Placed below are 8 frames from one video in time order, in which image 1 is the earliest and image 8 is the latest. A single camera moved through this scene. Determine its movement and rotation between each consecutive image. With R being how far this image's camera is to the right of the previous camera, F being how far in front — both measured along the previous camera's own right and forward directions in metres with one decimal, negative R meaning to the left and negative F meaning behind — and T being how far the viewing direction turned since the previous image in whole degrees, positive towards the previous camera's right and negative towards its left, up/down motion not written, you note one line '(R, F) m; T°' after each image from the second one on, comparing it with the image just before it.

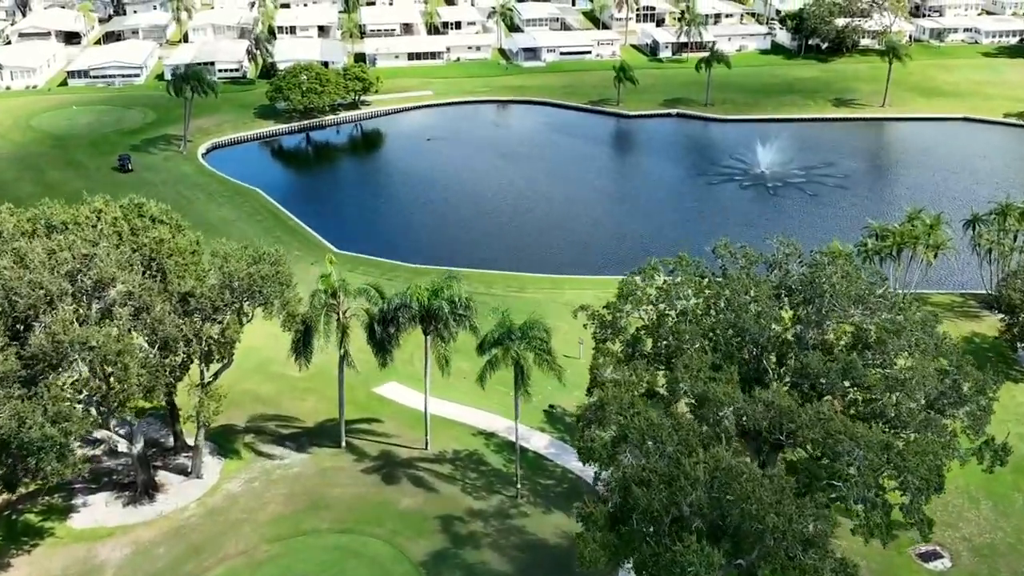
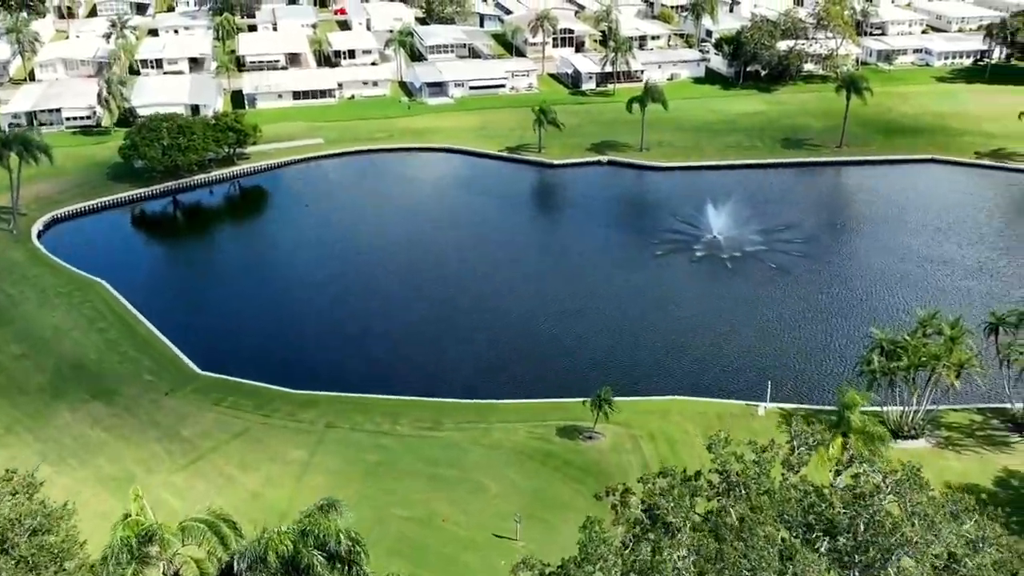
(+0.5, +15.9) m; +4°
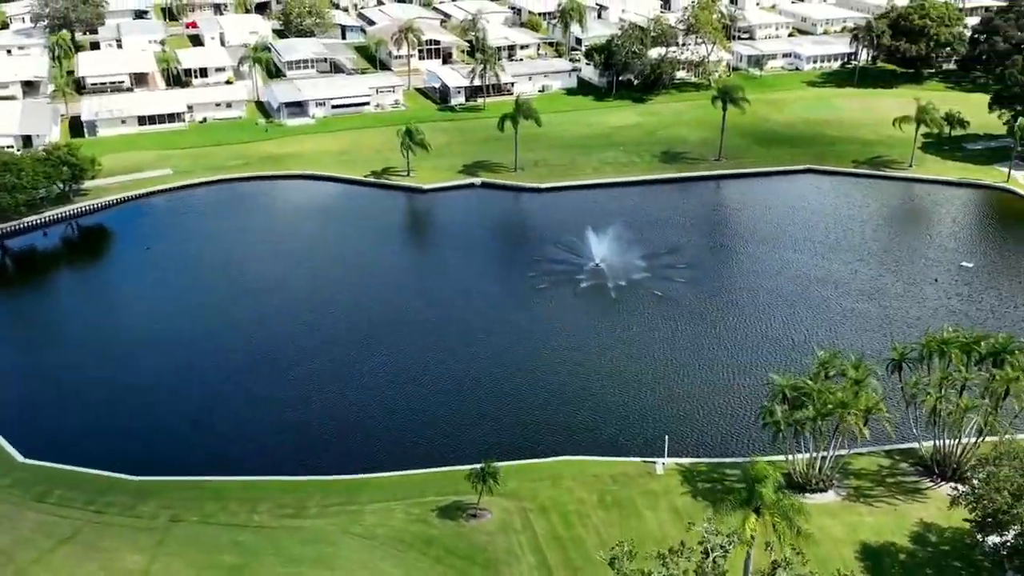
(+0.7, +5.8) m; +6°
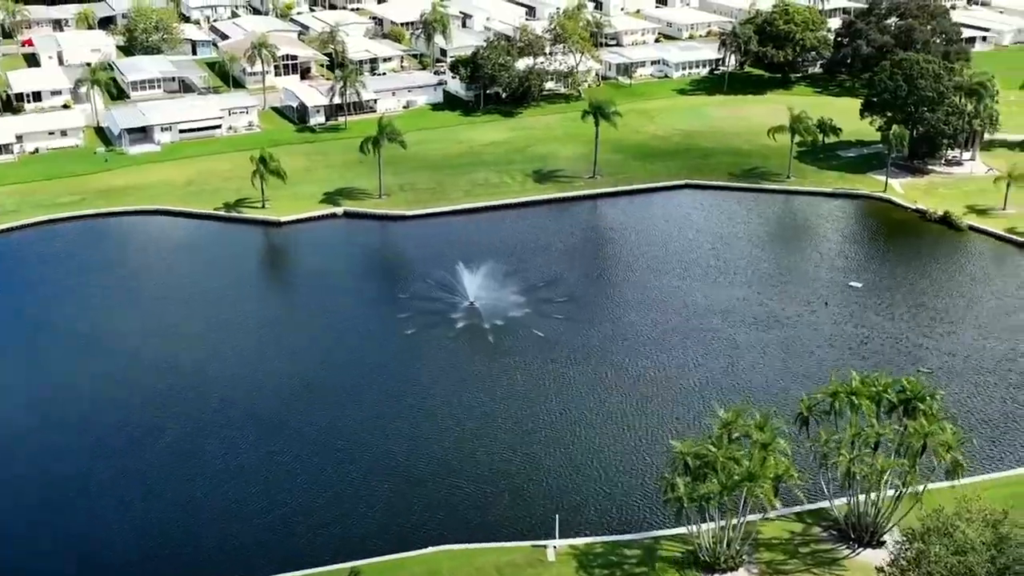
(+0.8, +6.4) m; +6°
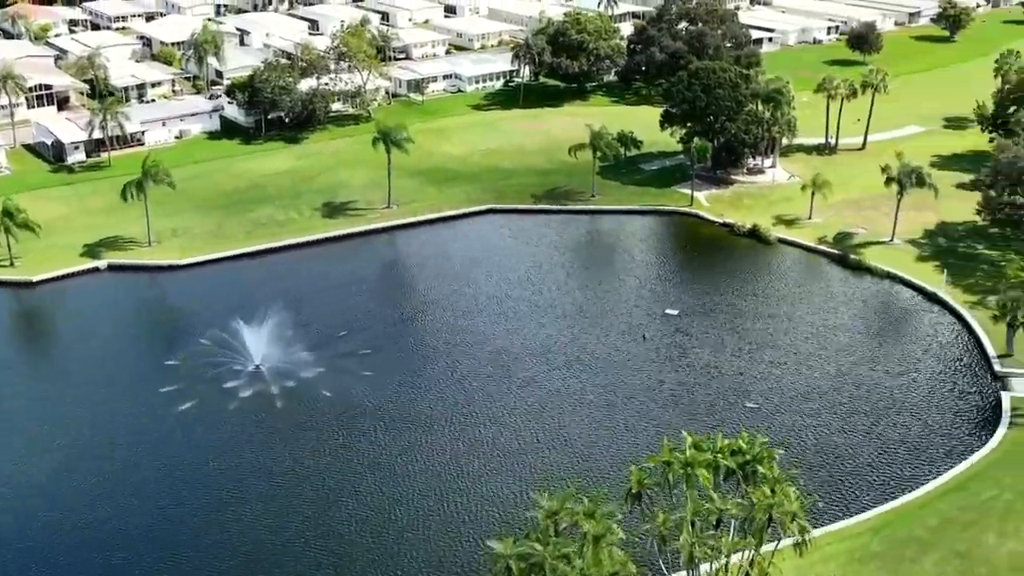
(+1.6, +7.5) m; +10°
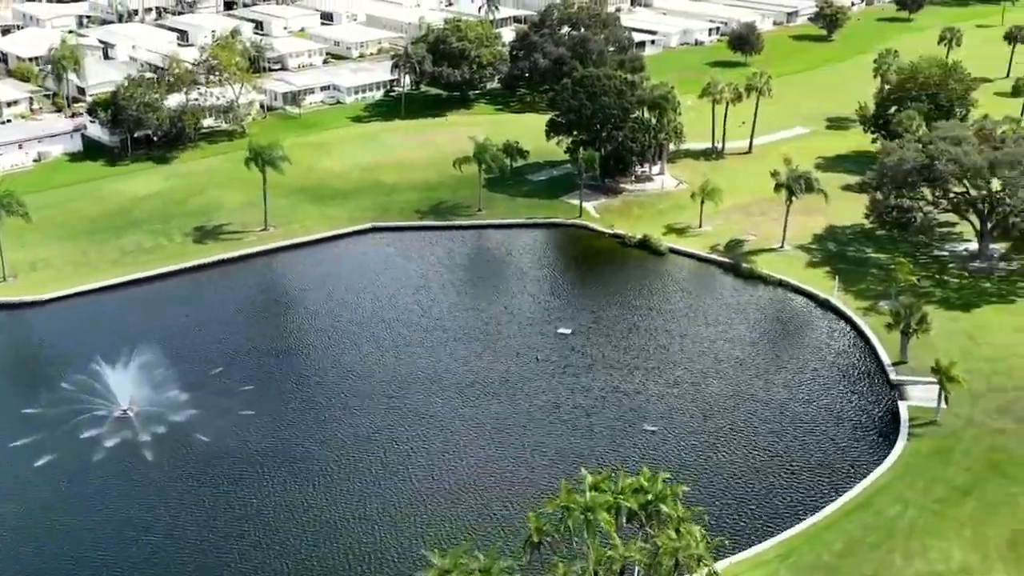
(+0.7, +3.4) m; +5°
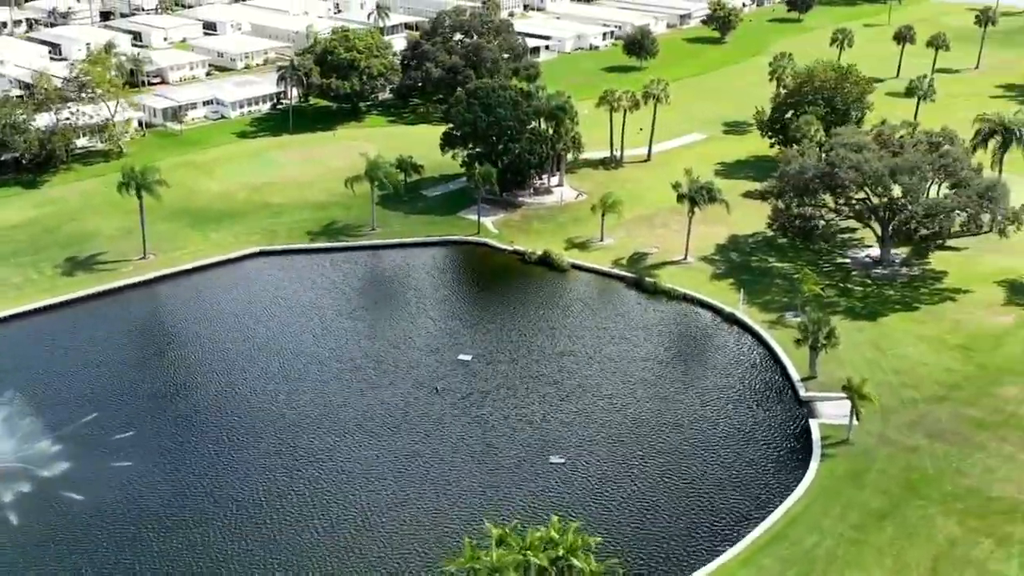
(+0.6, +3.5) m; +5°
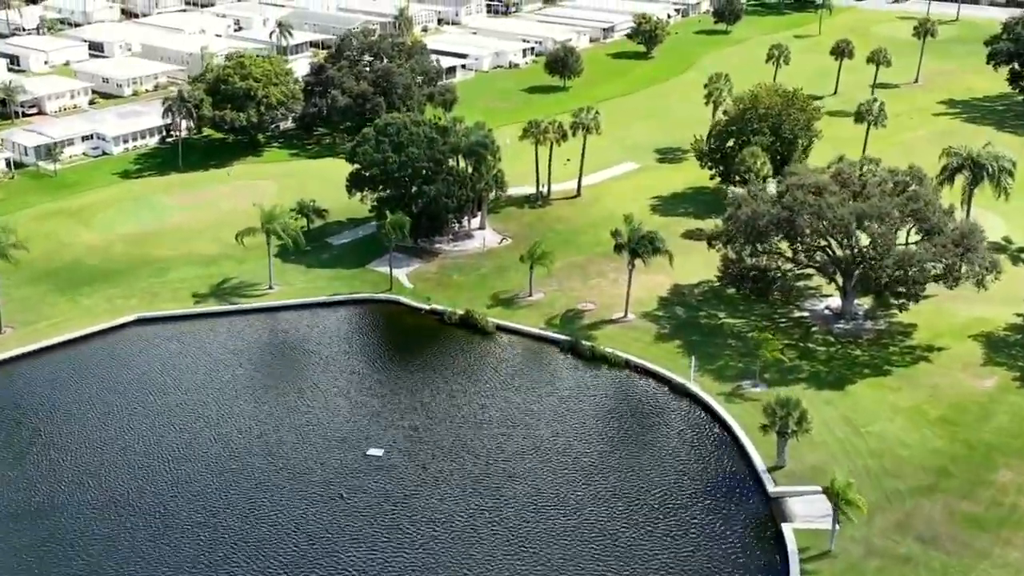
(+0.6, +10.2) m; +4°
